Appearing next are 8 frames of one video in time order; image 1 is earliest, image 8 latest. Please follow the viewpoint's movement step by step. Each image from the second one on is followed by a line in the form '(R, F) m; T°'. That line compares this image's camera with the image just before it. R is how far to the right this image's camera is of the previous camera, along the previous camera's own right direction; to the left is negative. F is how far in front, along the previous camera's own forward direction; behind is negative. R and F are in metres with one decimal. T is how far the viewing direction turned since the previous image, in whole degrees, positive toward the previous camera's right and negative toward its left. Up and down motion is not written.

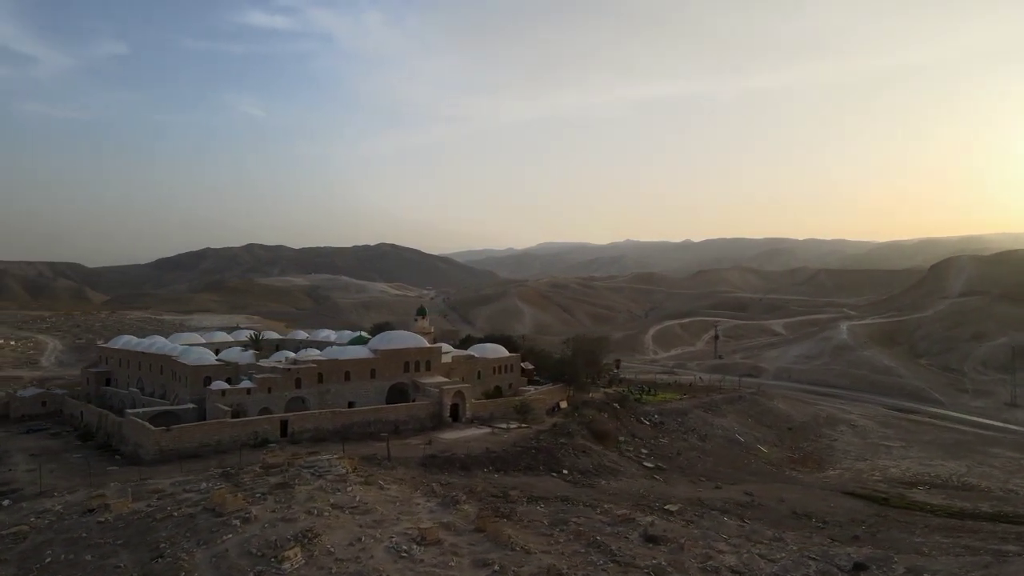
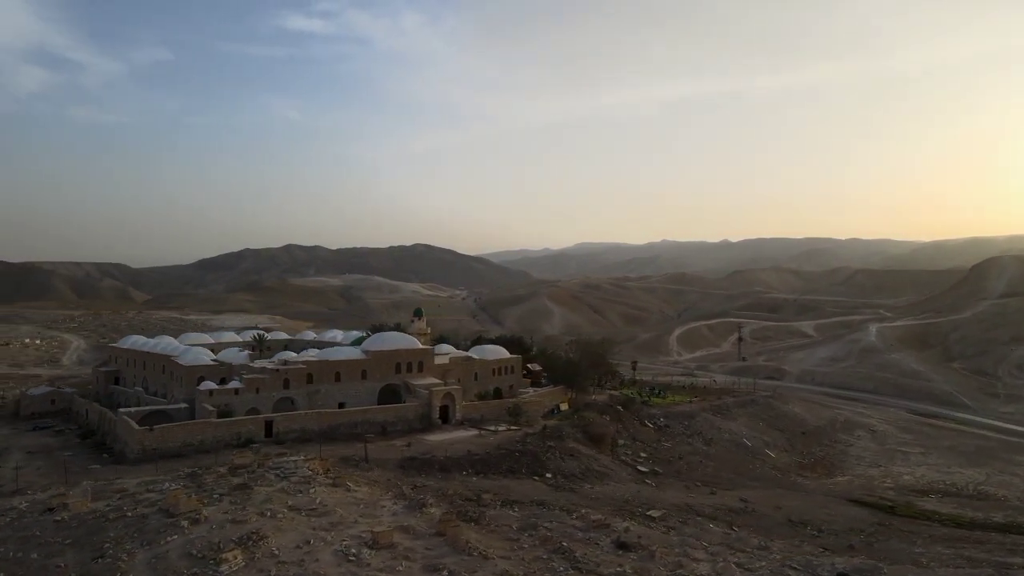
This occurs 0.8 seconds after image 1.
(+1.4, +0.2) m; -2°
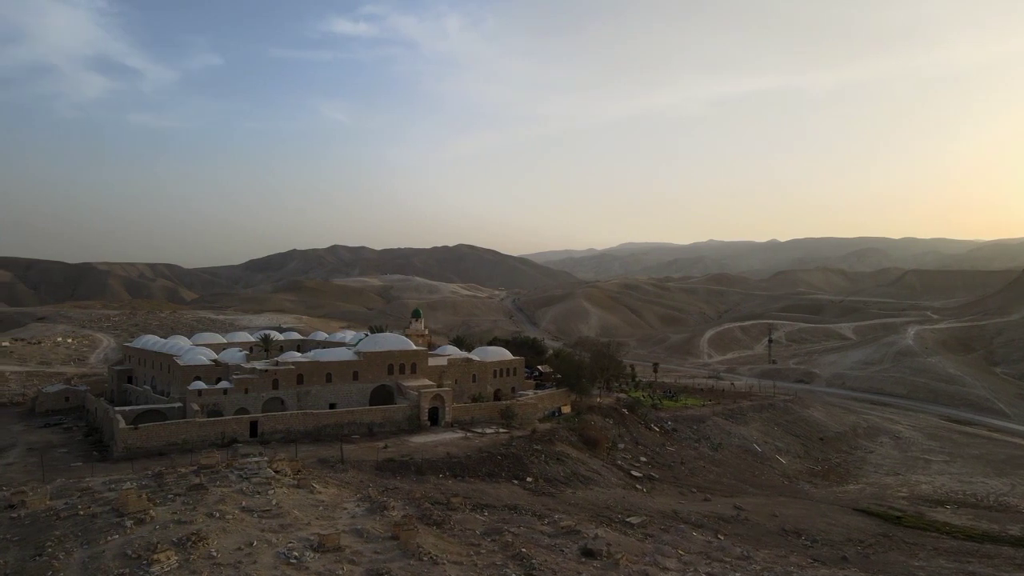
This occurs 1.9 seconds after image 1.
(+1.6, +0.2) m; -3°
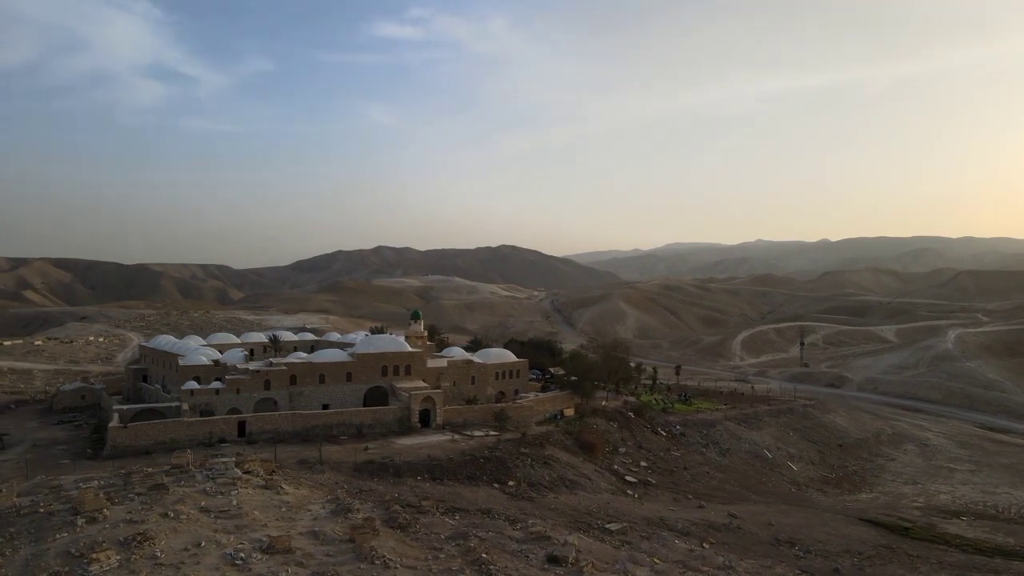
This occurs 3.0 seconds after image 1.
(+1.6, +0.2) m; -3°
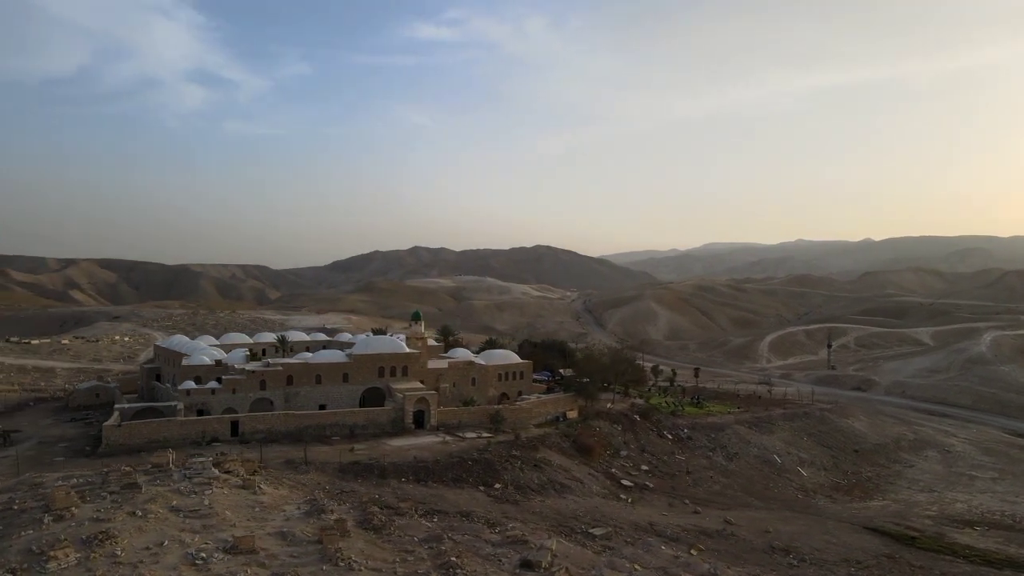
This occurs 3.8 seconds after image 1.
(+1.2, +0.1) m; -3°
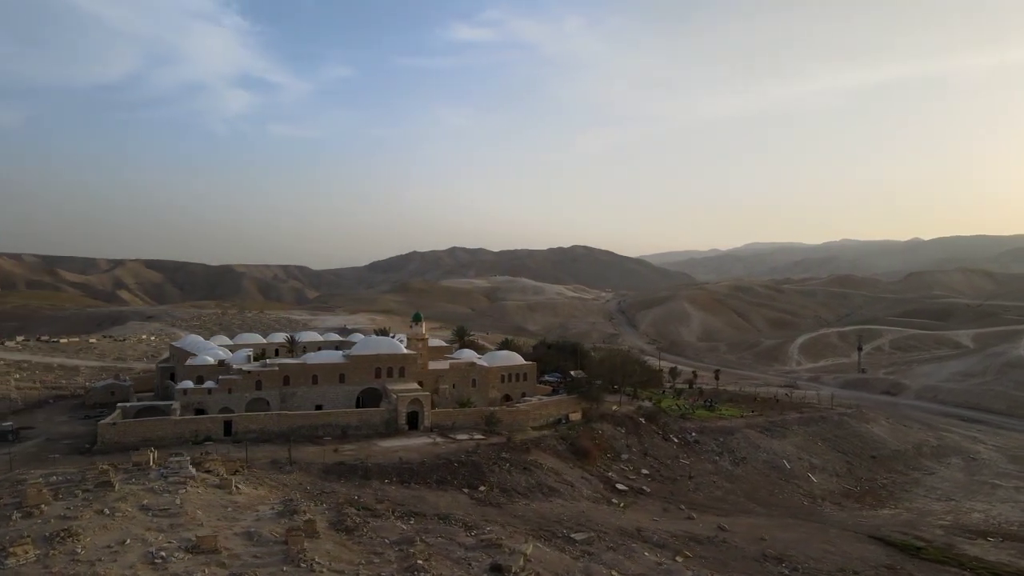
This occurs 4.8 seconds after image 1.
(+1.3, +0.1) m; -3°
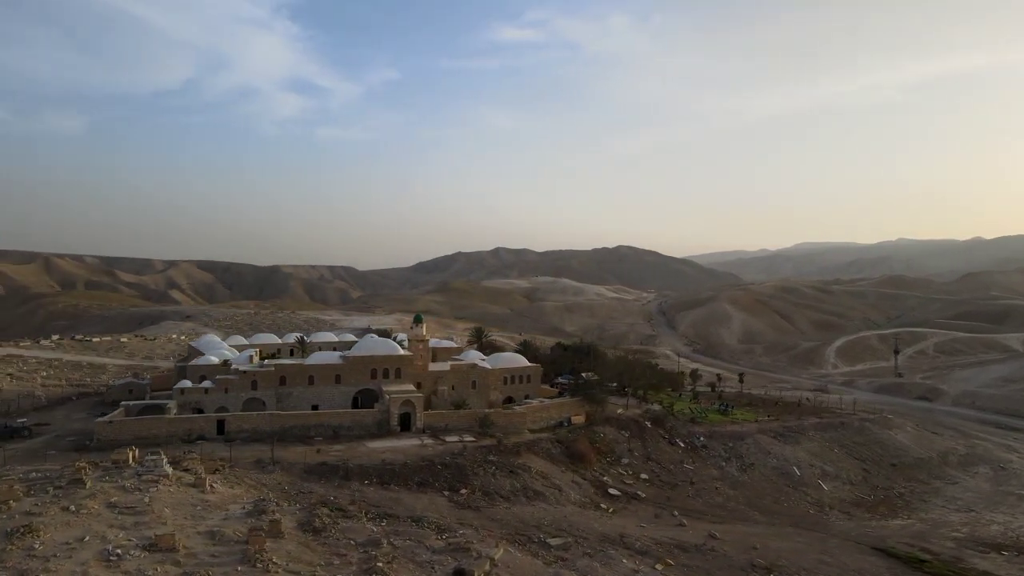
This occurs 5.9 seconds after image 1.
(+1.6, +0.1) m; -3°
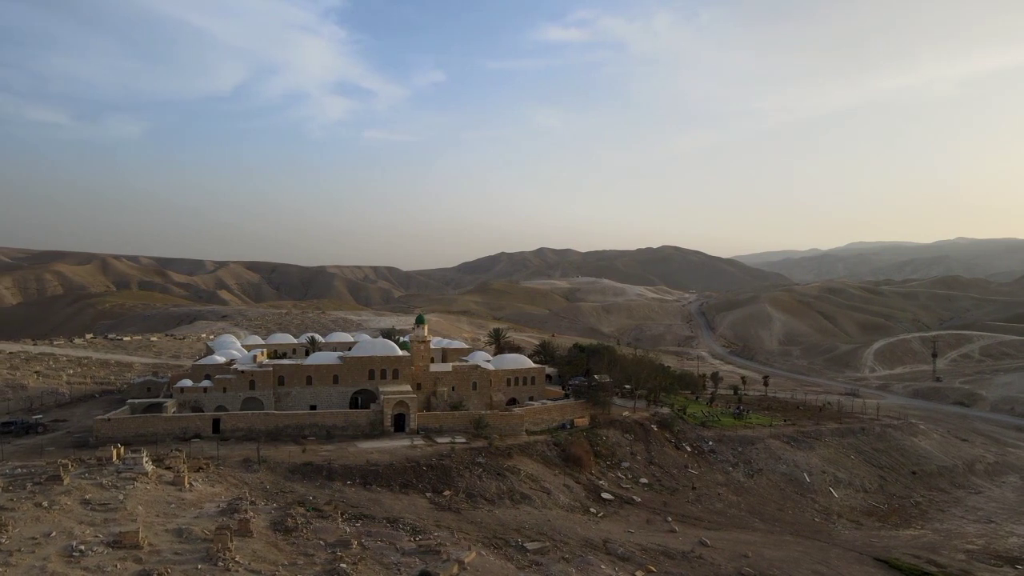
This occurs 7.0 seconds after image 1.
(+1.5, +0.1) m; -3°
